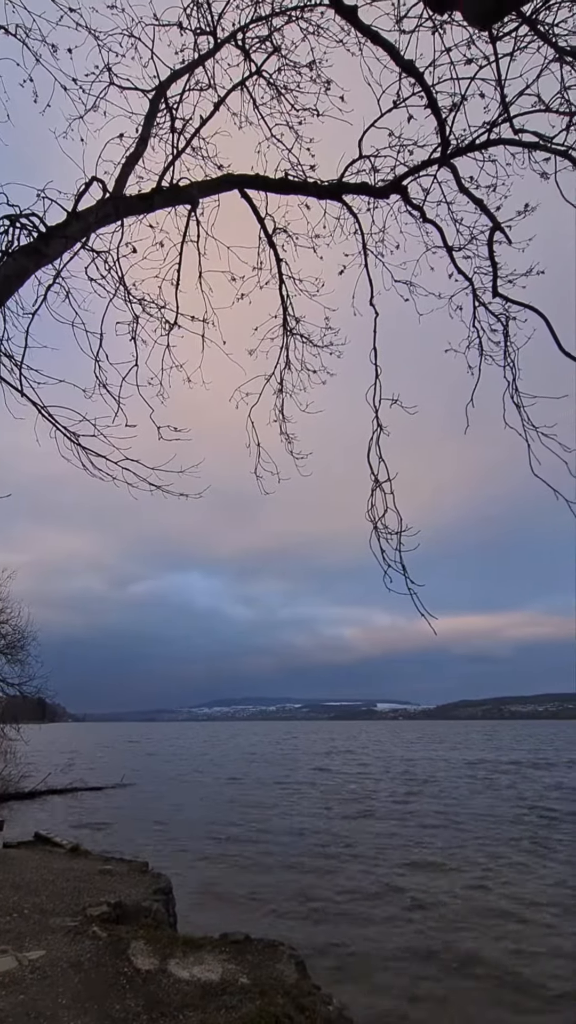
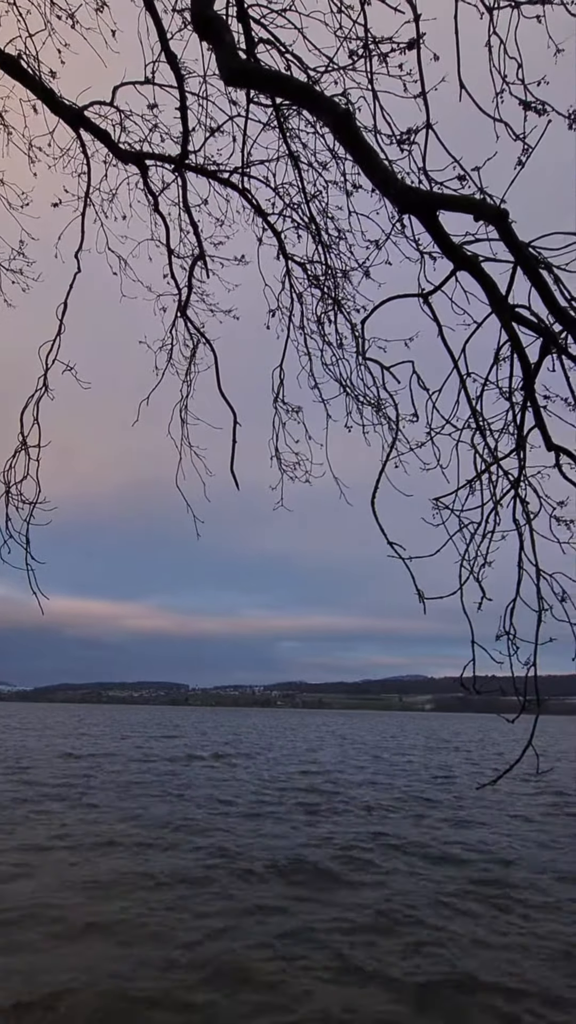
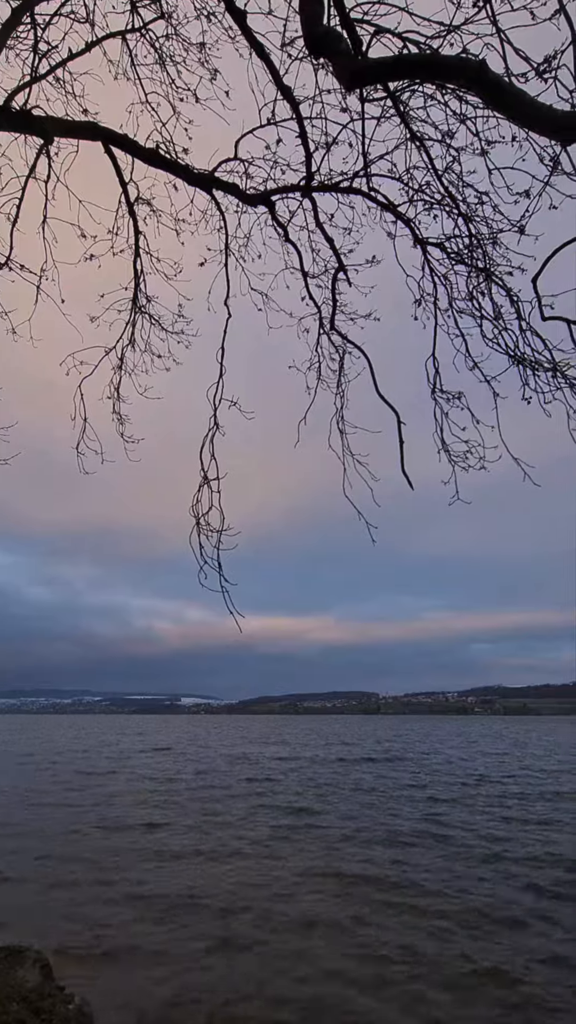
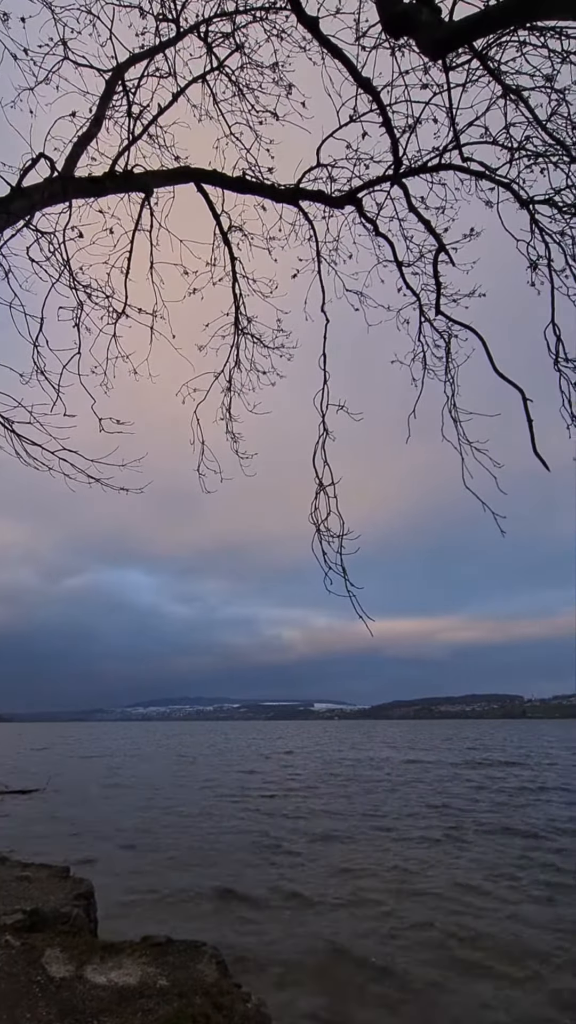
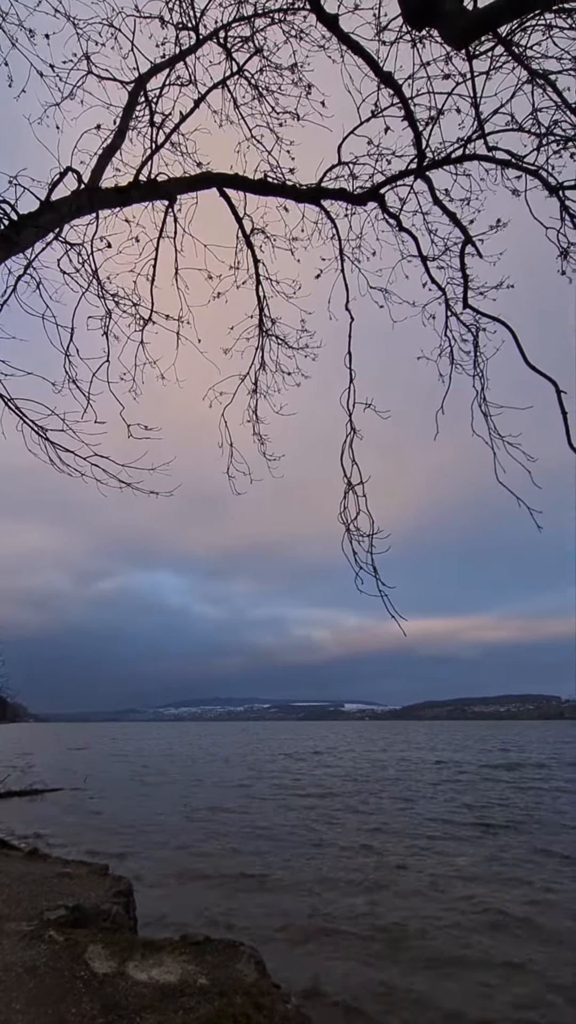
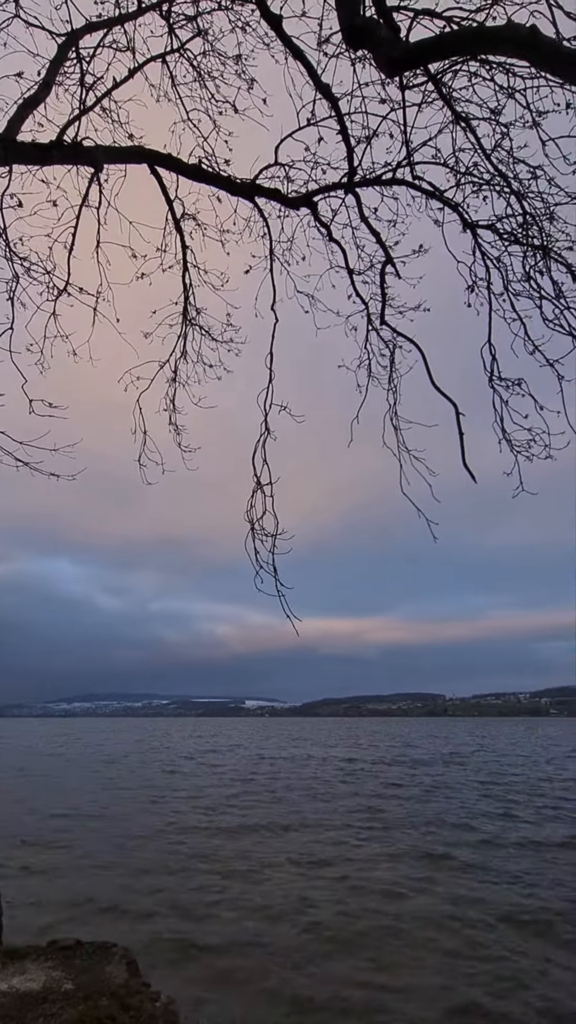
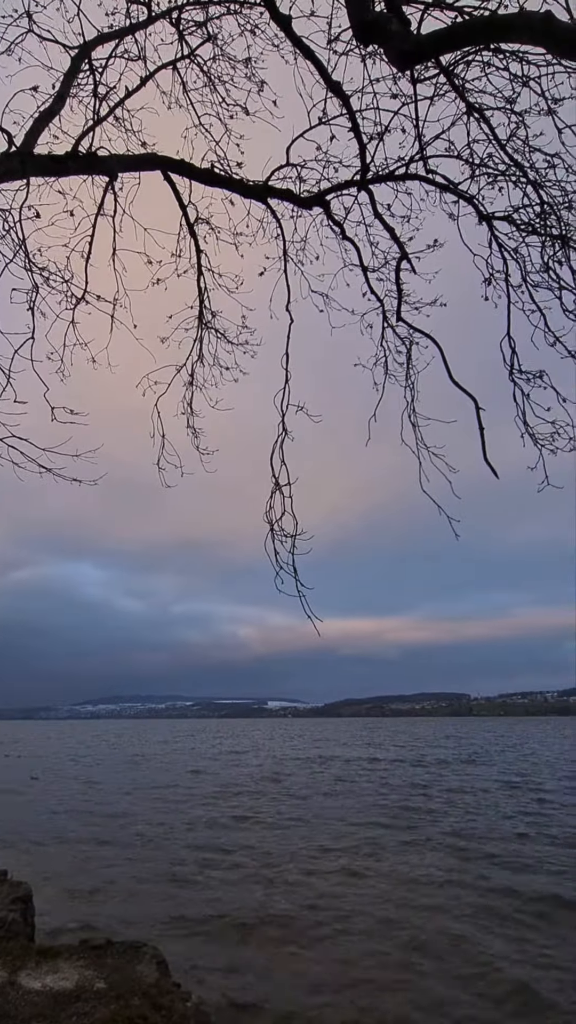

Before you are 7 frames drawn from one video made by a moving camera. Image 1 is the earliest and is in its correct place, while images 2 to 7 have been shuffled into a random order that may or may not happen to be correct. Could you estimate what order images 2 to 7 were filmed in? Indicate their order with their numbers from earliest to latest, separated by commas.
5, 4, 7, 6, 3, 2
